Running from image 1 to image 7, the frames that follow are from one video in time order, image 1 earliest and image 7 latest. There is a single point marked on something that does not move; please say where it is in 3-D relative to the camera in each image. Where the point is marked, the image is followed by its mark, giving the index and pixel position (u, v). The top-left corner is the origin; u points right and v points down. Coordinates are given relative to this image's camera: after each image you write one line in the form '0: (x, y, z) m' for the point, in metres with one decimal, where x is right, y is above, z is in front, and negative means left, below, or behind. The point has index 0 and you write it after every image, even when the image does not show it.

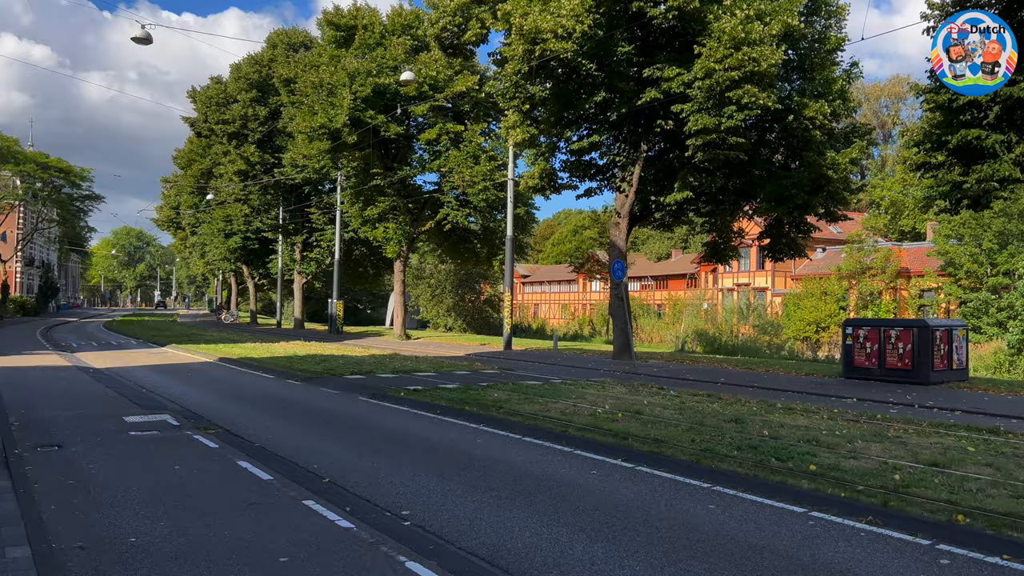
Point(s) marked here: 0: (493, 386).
0: (-0.4, -1.8, +15.3) m
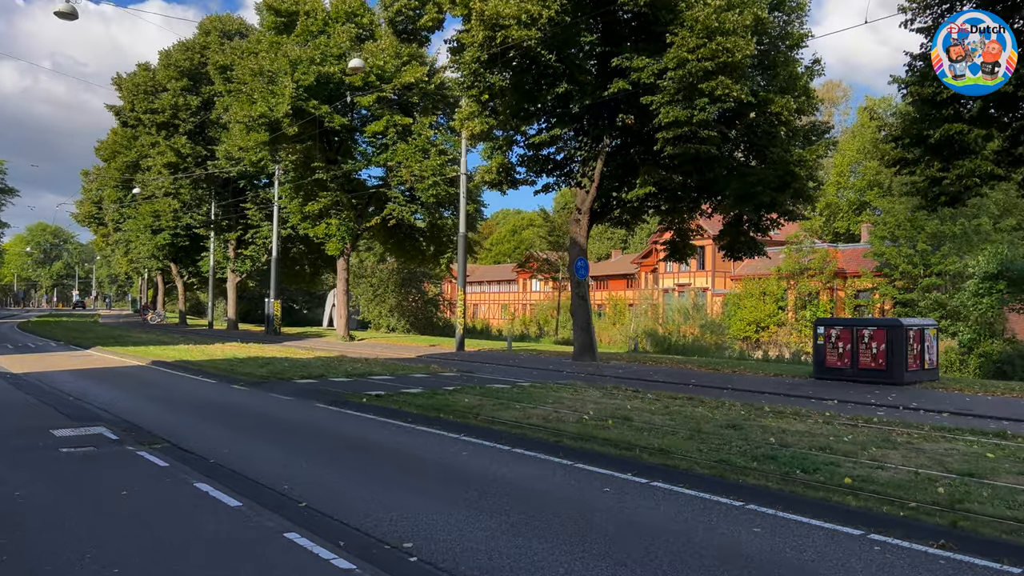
0: (-0.9, -1.8, +14.3) m
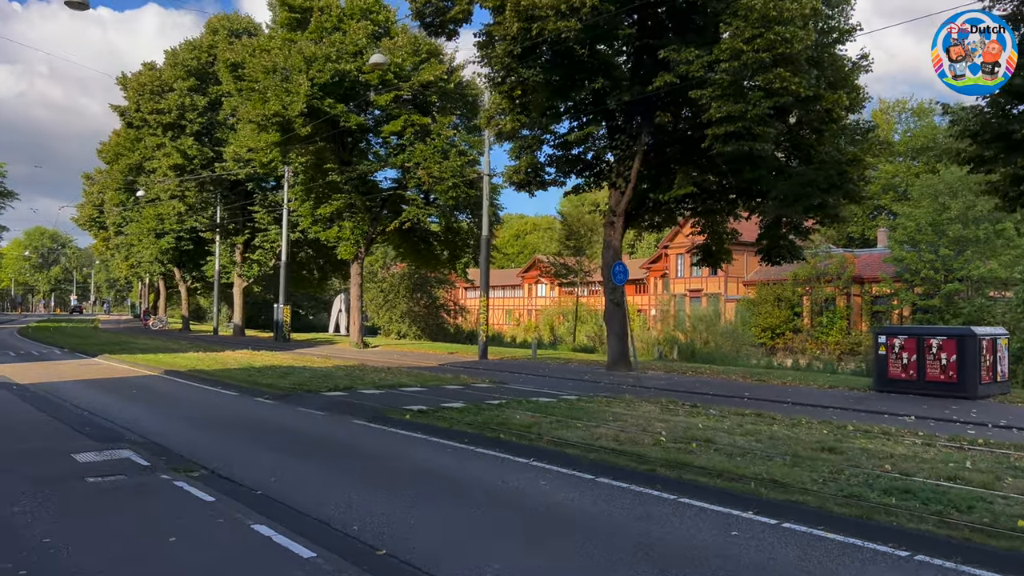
0: (-0.1, -1.9, +13.2) m
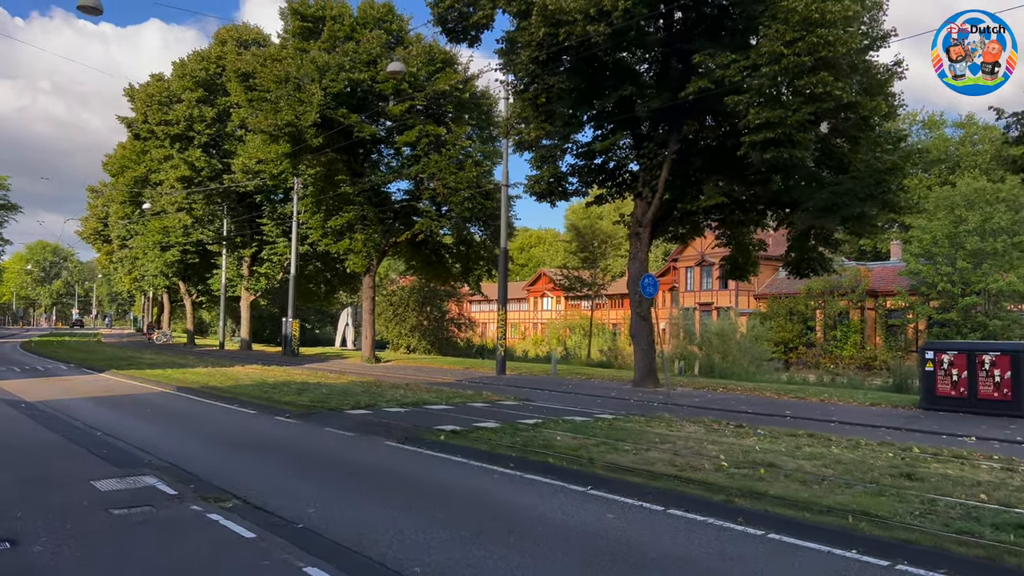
0: (+0.5, -2.1, +12.5) m
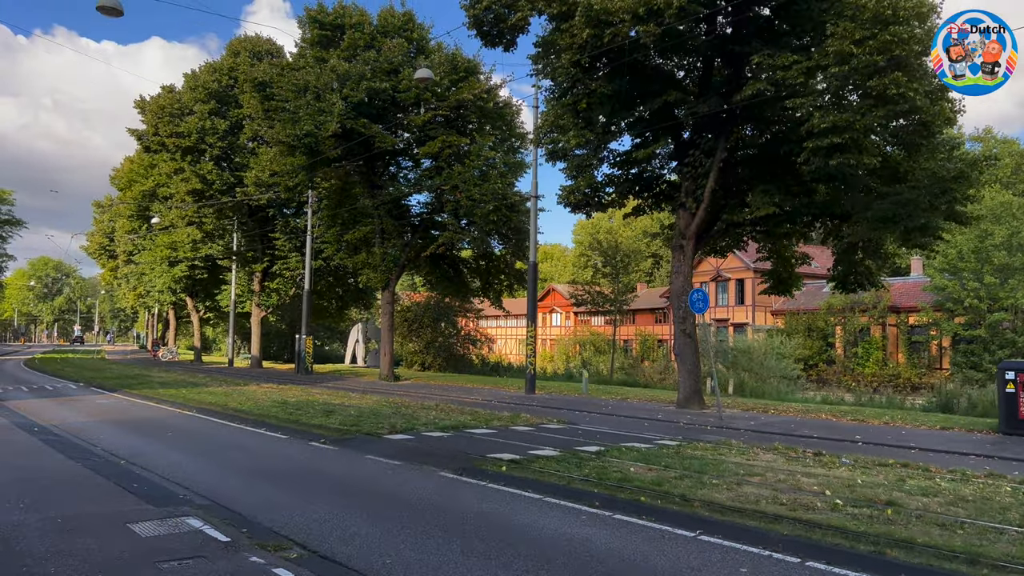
0: (+1.4, -2.3, +11.4) m
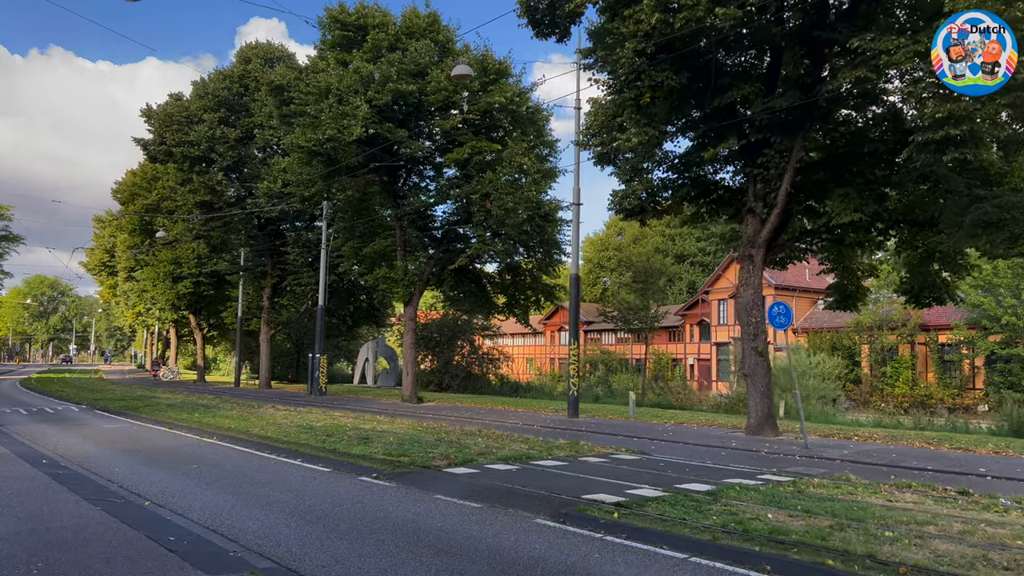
0: (+2.5, -2.4, +9.6) m
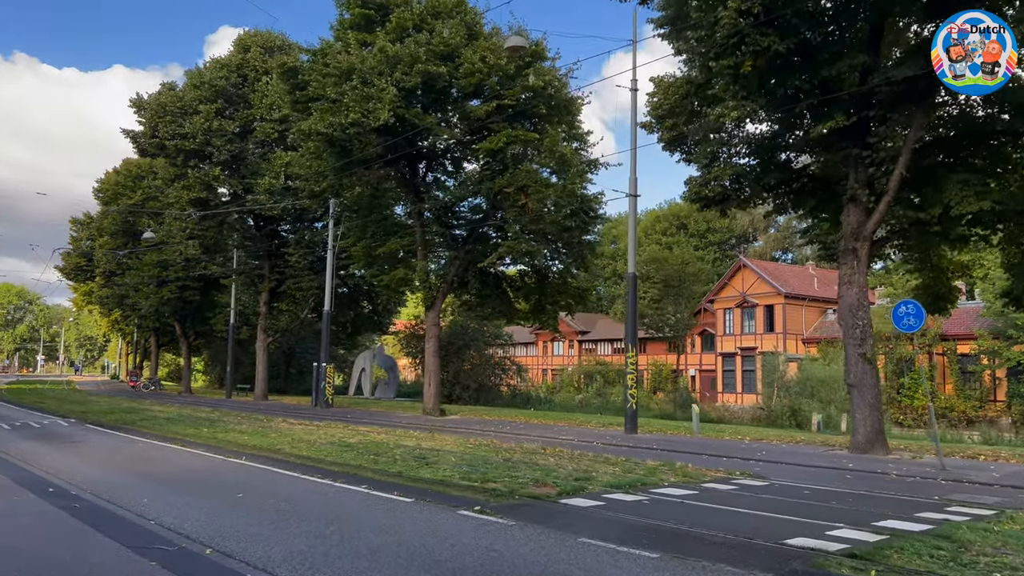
0: (+4.2, -2.3, +7.5) m
